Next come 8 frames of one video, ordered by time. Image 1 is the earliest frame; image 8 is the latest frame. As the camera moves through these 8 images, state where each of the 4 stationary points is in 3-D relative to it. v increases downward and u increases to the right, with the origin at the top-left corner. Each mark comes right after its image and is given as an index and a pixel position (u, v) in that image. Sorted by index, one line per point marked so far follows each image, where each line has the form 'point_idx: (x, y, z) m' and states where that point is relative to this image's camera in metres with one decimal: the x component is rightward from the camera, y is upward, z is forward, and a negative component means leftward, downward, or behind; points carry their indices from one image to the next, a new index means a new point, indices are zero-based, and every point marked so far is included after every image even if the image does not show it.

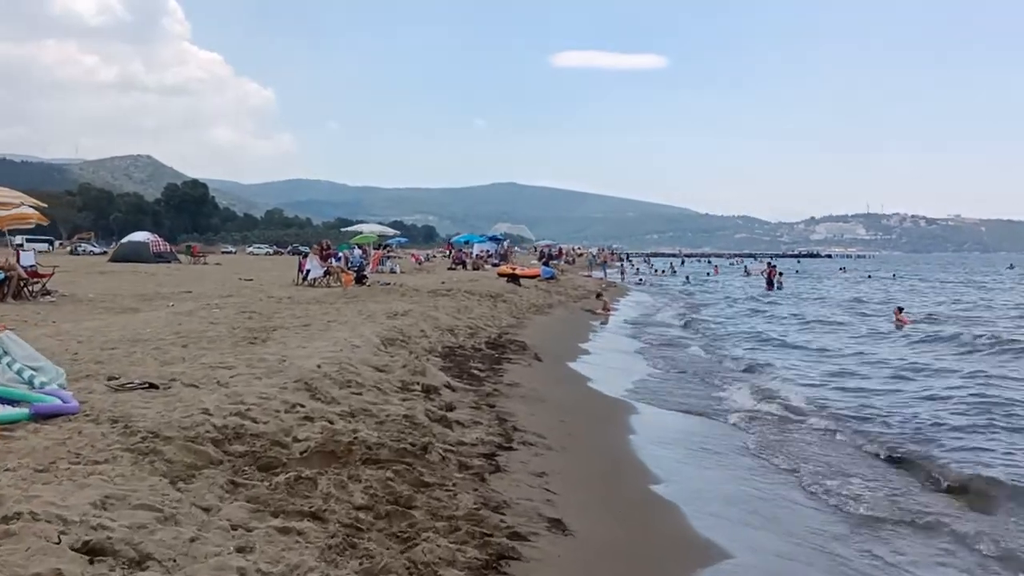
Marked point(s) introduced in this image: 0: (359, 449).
0: (-1.2, -1.2, +6.3) m
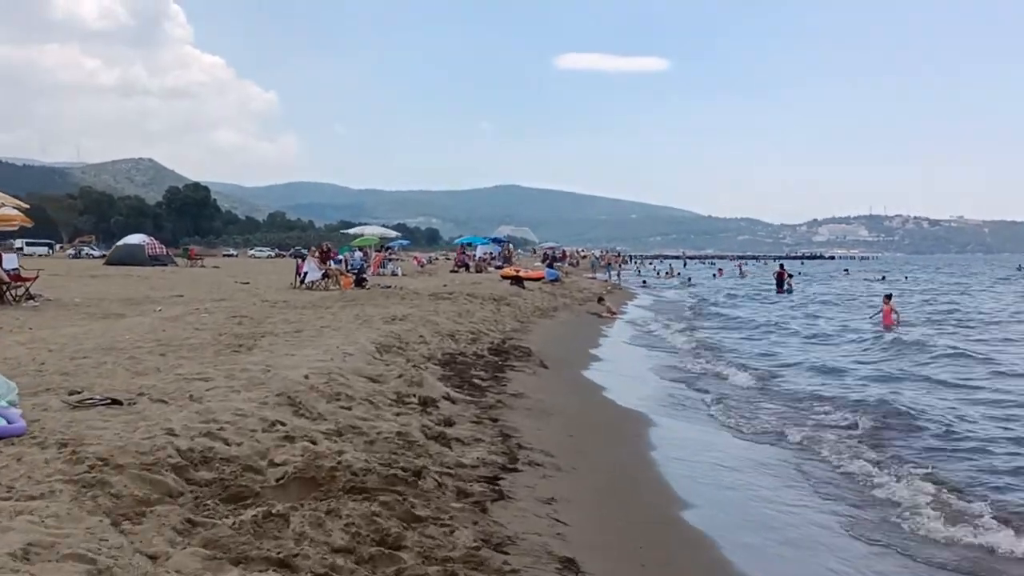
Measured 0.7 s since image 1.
0: (-1.1, -1.3, +5.5) m
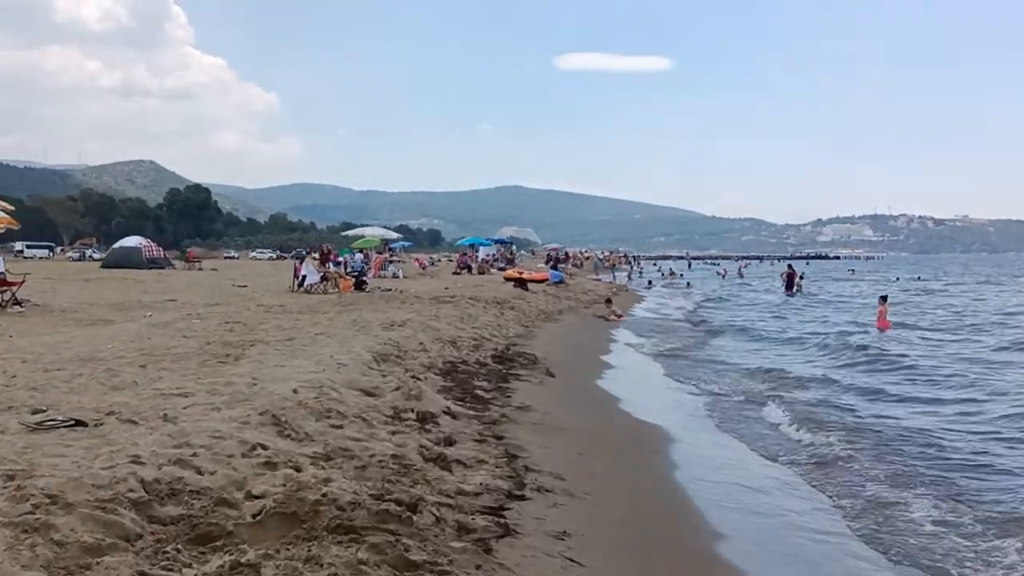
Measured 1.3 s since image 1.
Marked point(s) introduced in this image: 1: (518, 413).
0: (-1.1, -1.3, +4.9) m
1: (+0.1, -1.4, +9.1) m
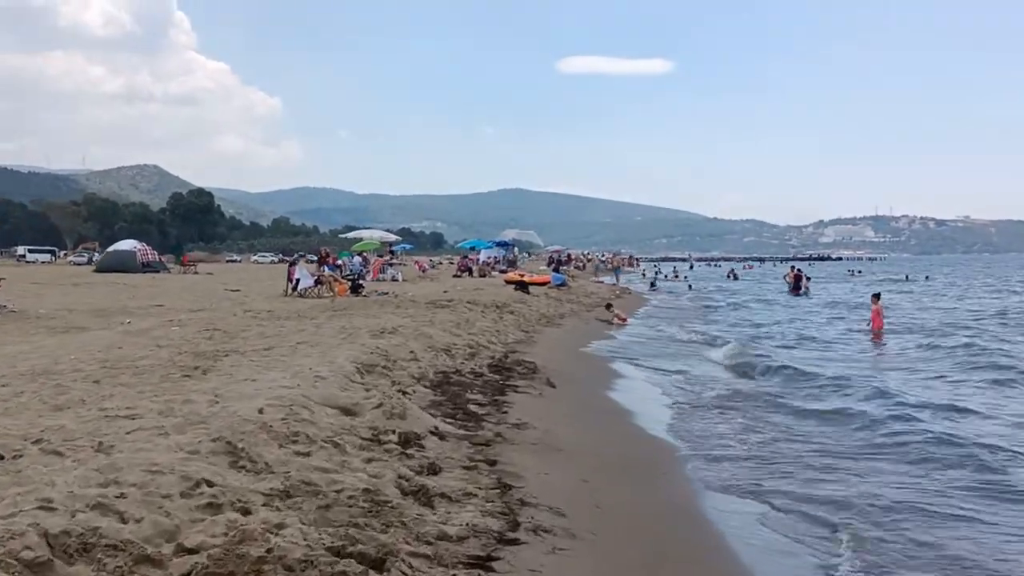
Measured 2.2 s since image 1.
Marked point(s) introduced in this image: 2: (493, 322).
0: (-1.2, -1.4, +4.0) m
1: (0.0, -1.4, +8.1) m
2: (-0.4, -0.7, +17.7) m
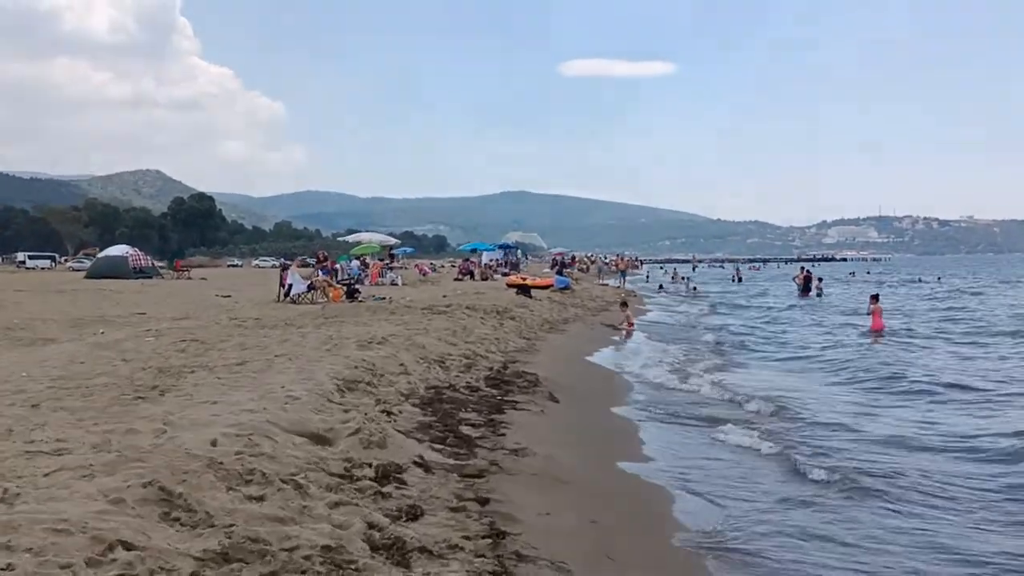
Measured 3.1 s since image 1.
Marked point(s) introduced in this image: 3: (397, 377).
0: (-1.2, -1.4, +3.0) m
1: (0.0, -1.5, +7.2) m
2: (-0.4, -0.8, +16.8) m
3: (-1.4, -1.1, +9.9) m
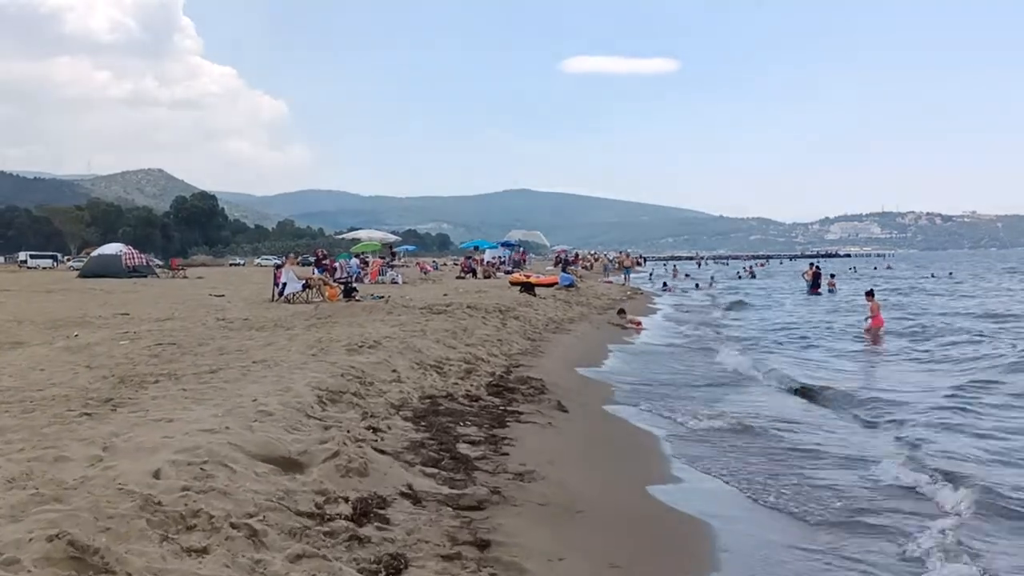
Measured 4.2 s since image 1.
0: (-1.2, -1.4, +2.0) m
1: (0.0, -1.5, +6.1) m
2: (-0.3, -0.8, +15.7) m
3: (-1.3, -1.1, +8.9) m
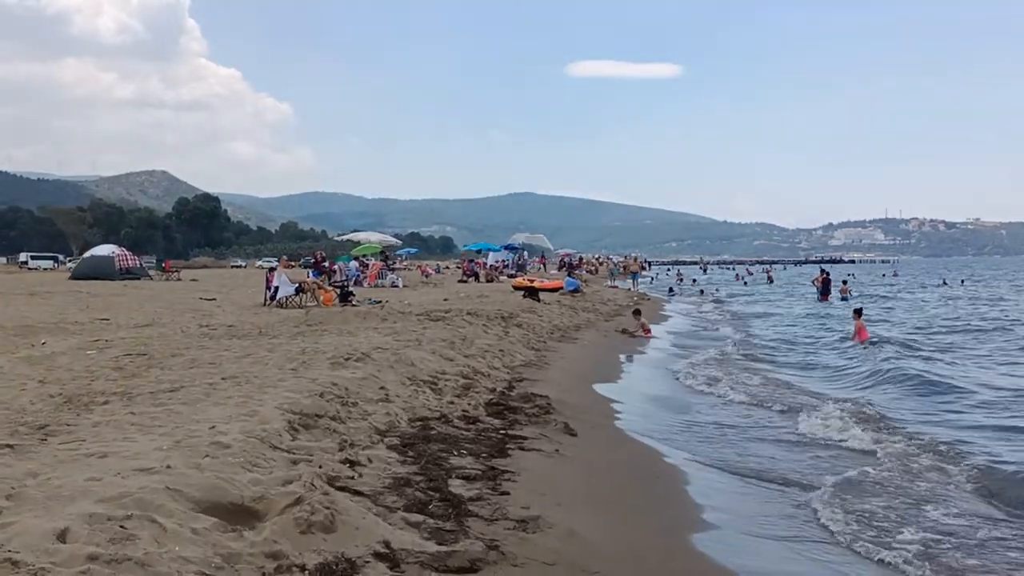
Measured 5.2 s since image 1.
0: (-1.2, -1.5, +1.0) m
1: (0.0, -1.5, +5.1) m
2: (-0.3, -0.9, +14.7) m
3: (-1.3, -1.1, +7.9) m
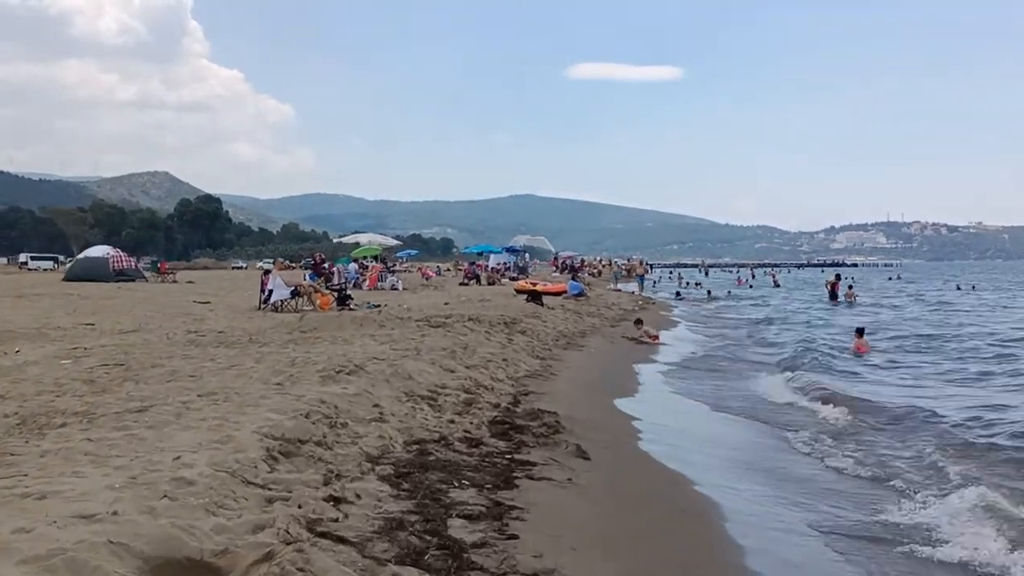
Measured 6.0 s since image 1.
0: (-1.1, -1.5, +0.2) m
1: (+0.1, -1.6, +4.3) m
2: (-0.2, -1.0, +13.9) m
3: (-1.3, -1.2, +7.1) m
